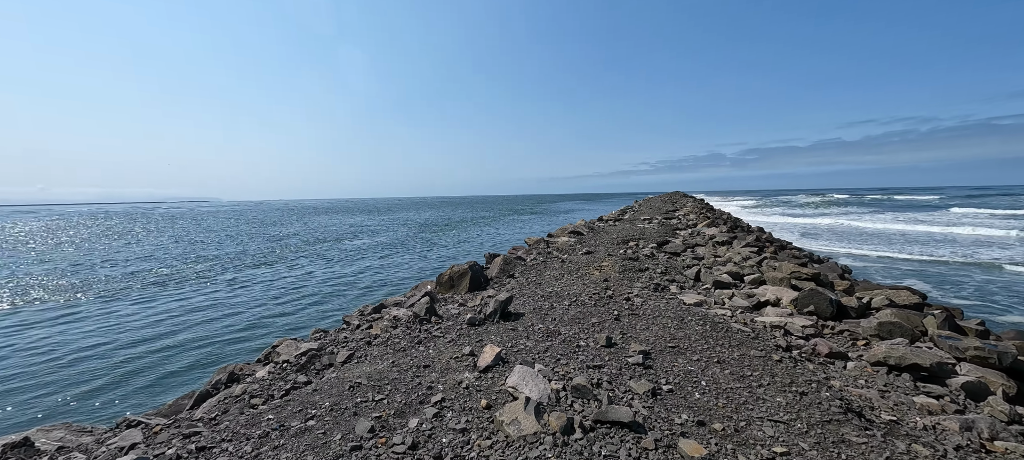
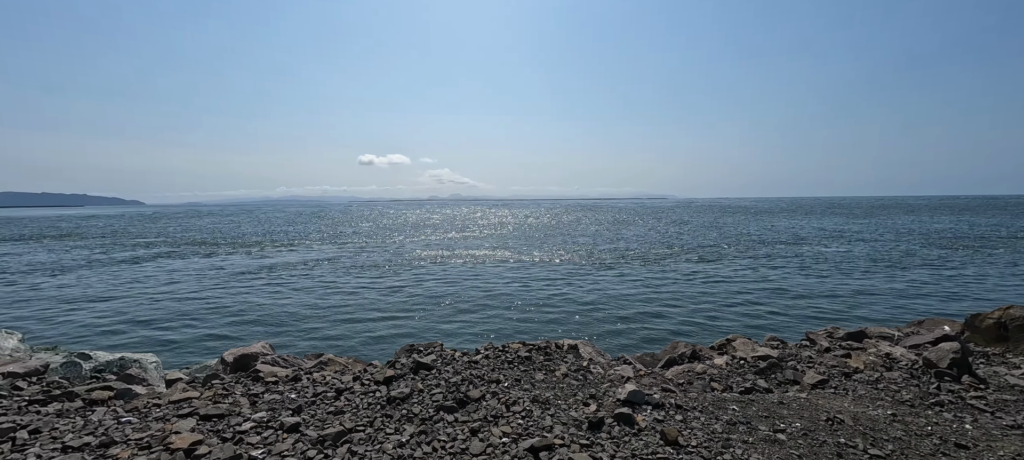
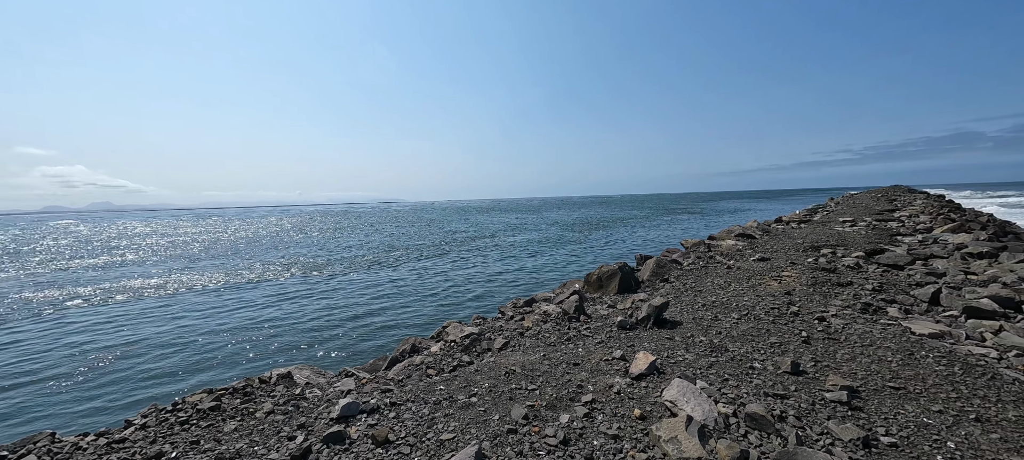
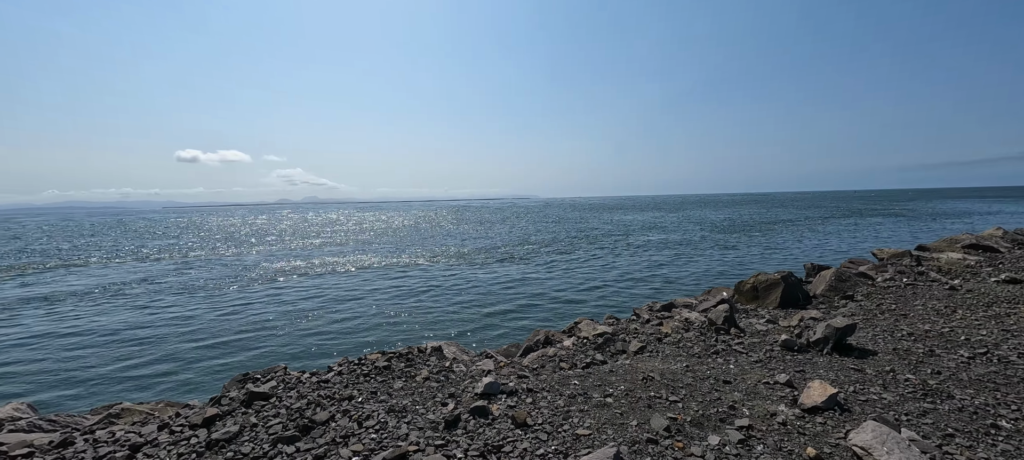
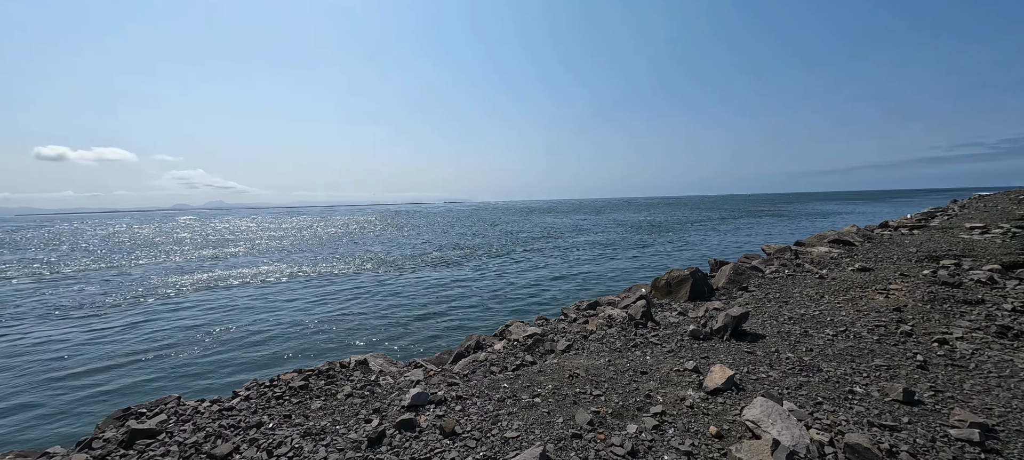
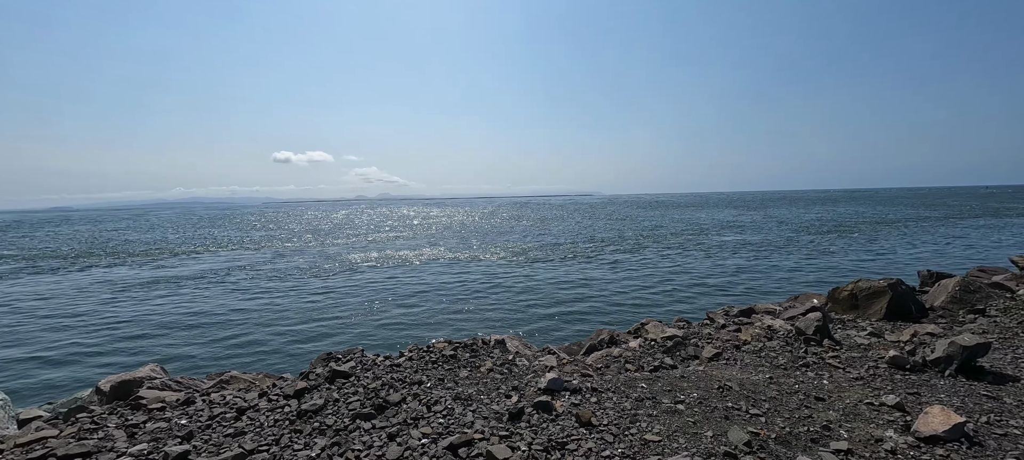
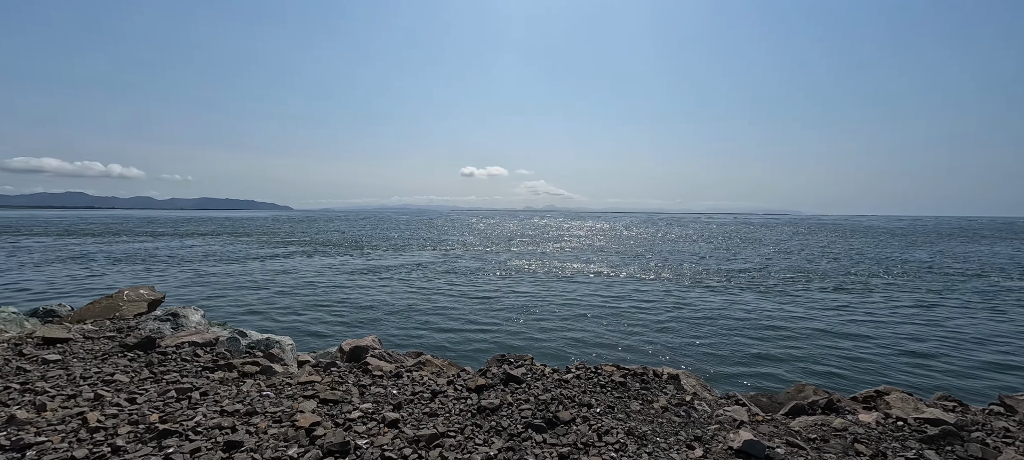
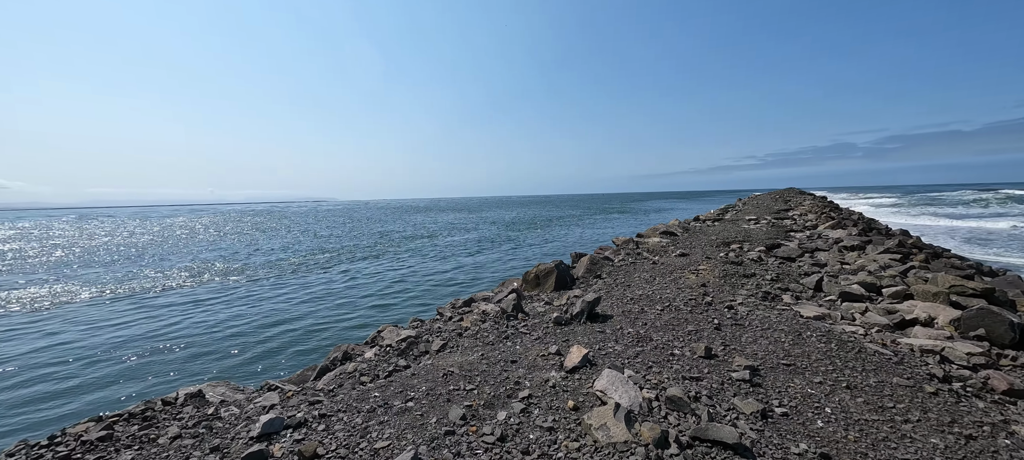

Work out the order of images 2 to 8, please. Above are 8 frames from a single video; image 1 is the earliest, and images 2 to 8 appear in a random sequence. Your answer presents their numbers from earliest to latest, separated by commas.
8, 3, 5, 4, 6, 2, 7
